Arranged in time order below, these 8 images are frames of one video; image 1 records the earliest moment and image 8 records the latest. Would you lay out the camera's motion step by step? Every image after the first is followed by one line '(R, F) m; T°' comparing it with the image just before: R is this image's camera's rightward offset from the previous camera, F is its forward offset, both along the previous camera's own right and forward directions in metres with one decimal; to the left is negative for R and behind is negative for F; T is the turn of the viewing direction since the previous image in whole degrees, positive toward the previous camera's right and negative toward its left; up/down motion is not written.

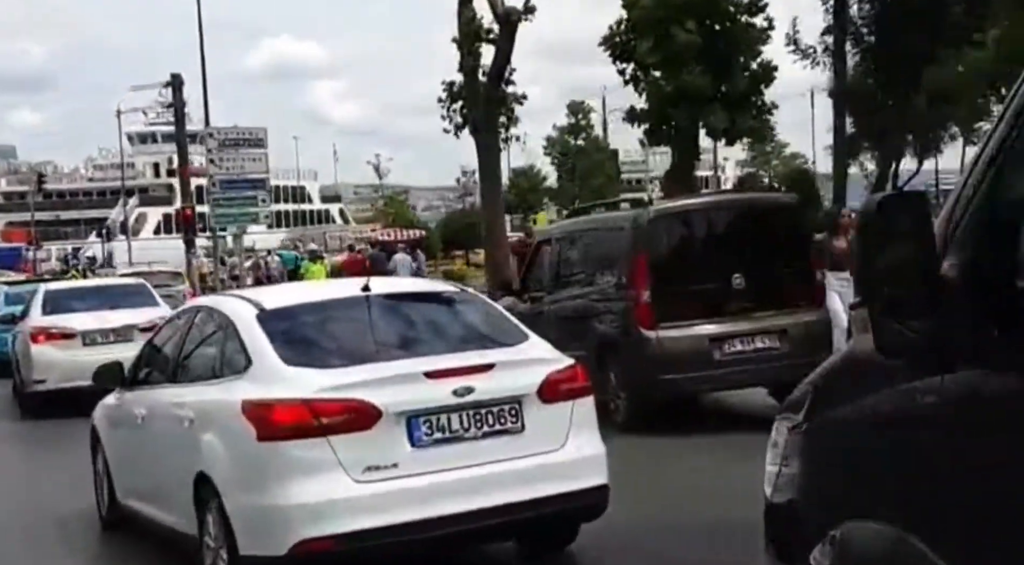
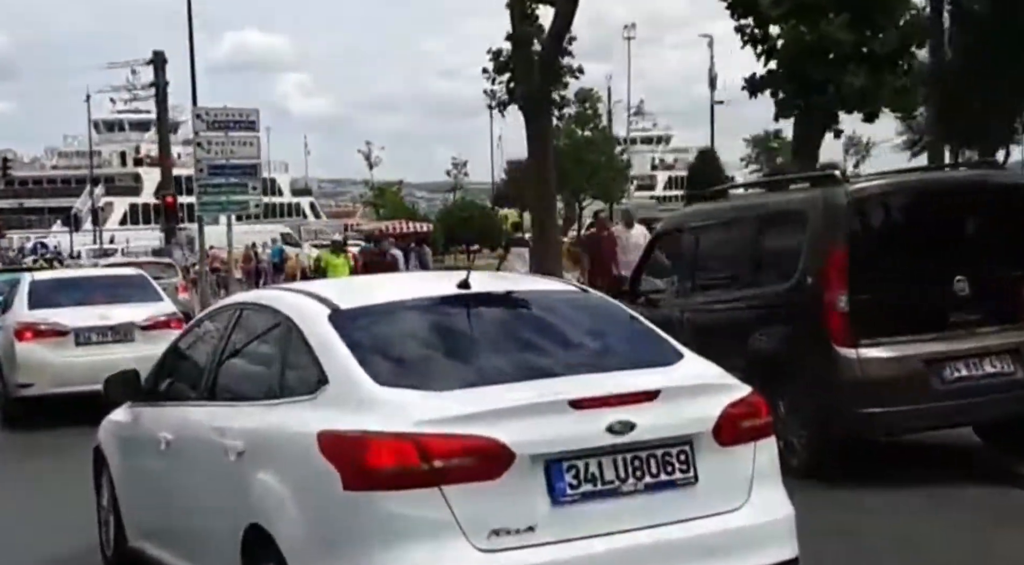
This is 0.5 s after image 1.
(-0.7, +1.2) m; +2°
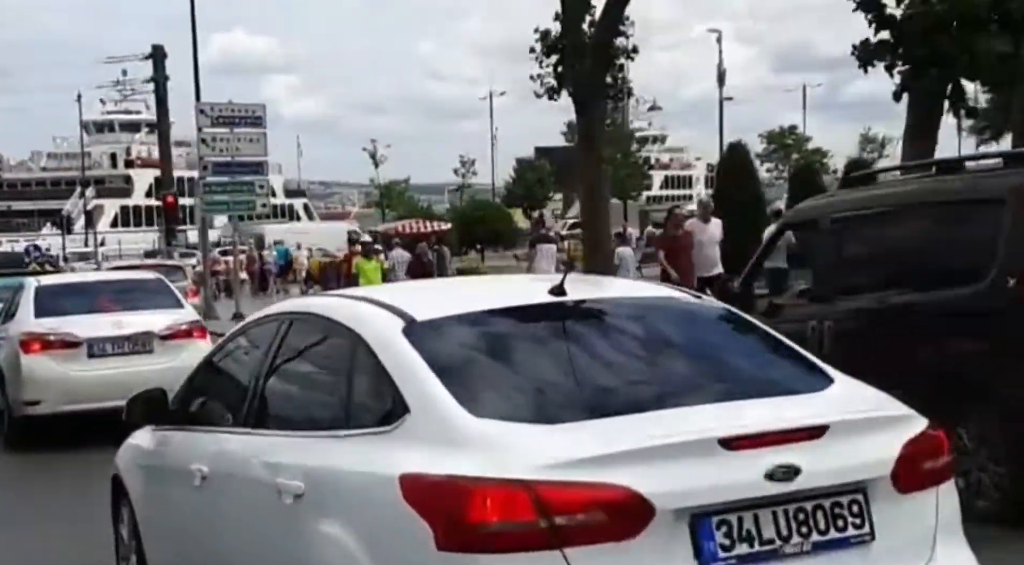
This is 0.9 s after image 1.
(-0.4, +0.7) m; 0°
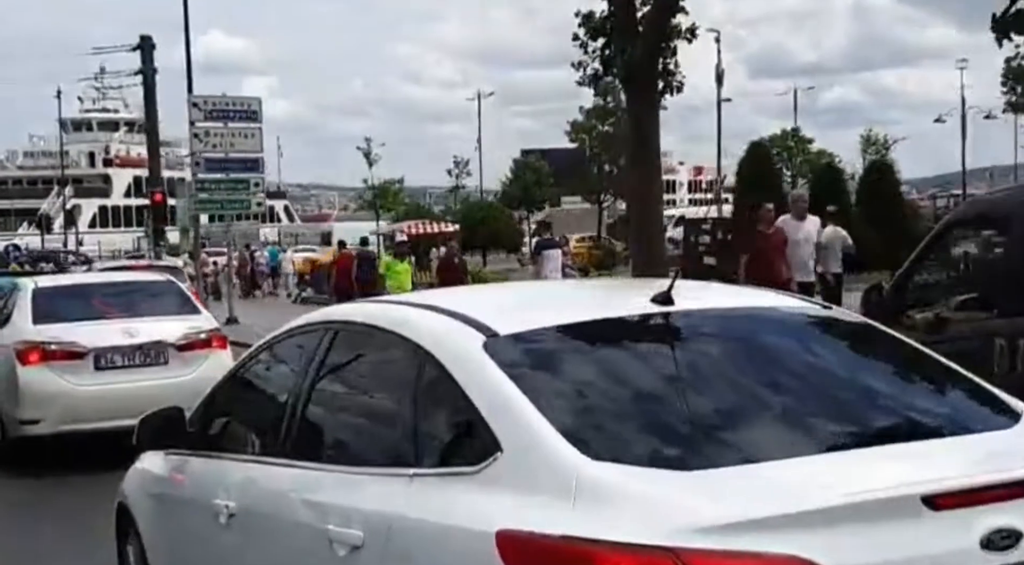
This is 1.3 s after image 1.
(-0.4, +0.7) m; +1°
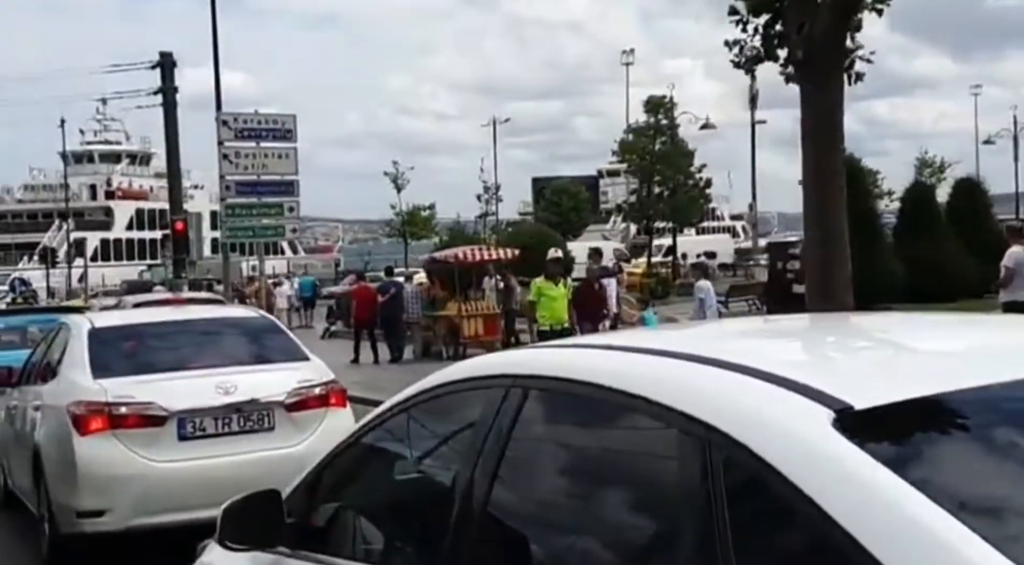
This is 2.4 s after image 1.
(-0.7, +1.2) m; 0°
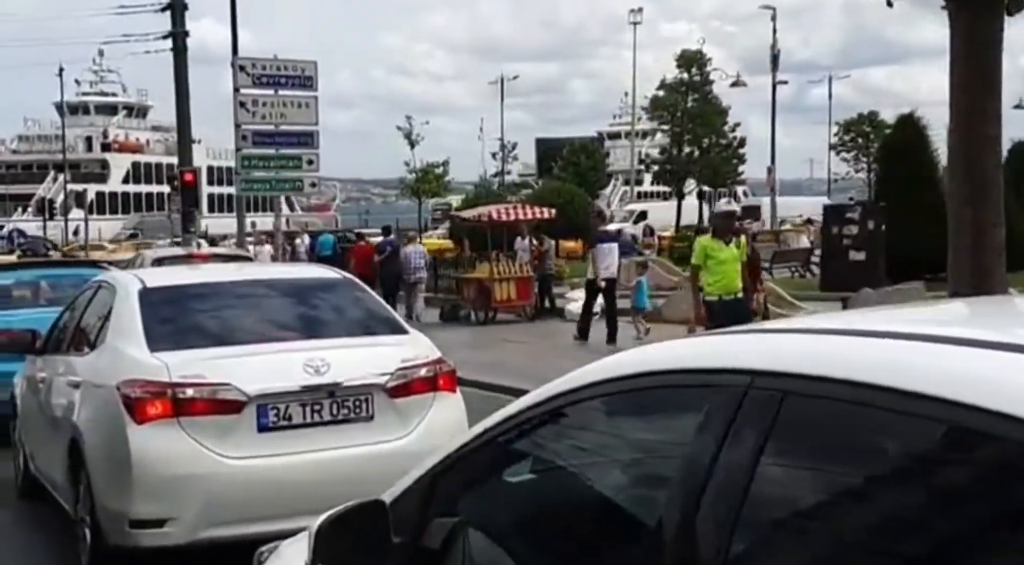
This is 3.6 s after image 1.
(-0.4, +0.7) m; 0°
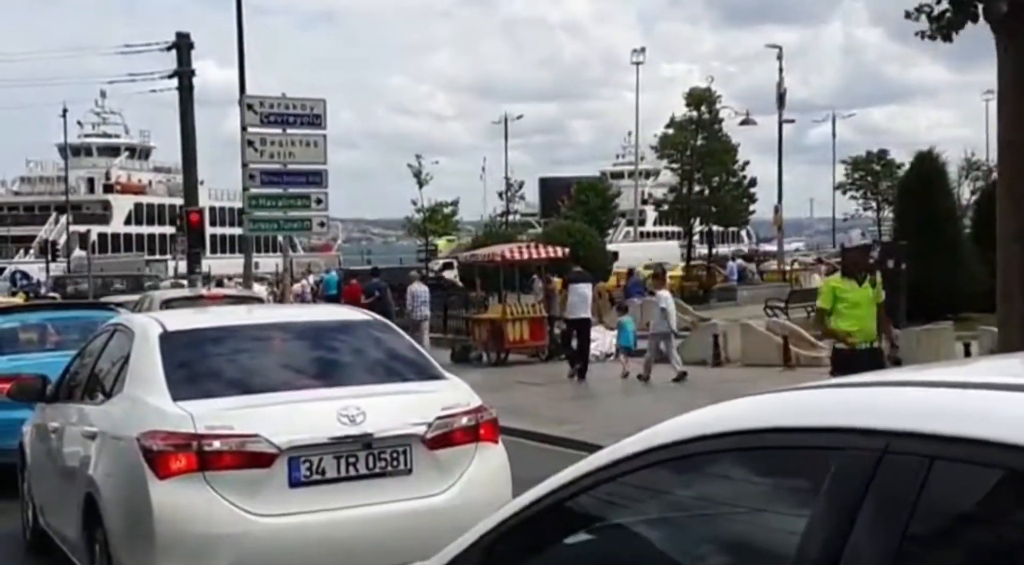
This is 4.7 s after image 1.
(-0.1, +0.2) m; 0°
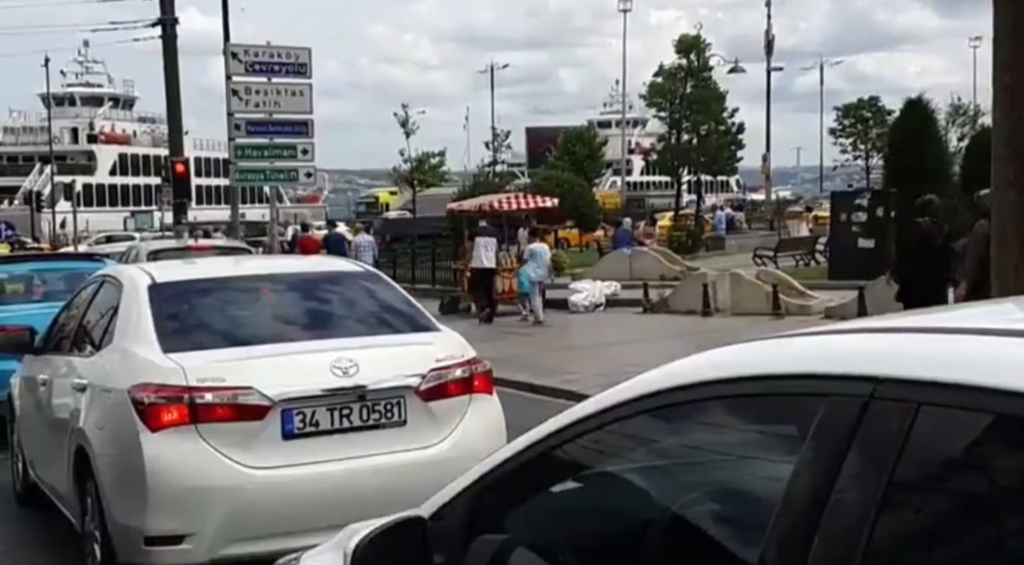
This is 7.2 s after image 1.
(0.0, 0.0) m; +1°
